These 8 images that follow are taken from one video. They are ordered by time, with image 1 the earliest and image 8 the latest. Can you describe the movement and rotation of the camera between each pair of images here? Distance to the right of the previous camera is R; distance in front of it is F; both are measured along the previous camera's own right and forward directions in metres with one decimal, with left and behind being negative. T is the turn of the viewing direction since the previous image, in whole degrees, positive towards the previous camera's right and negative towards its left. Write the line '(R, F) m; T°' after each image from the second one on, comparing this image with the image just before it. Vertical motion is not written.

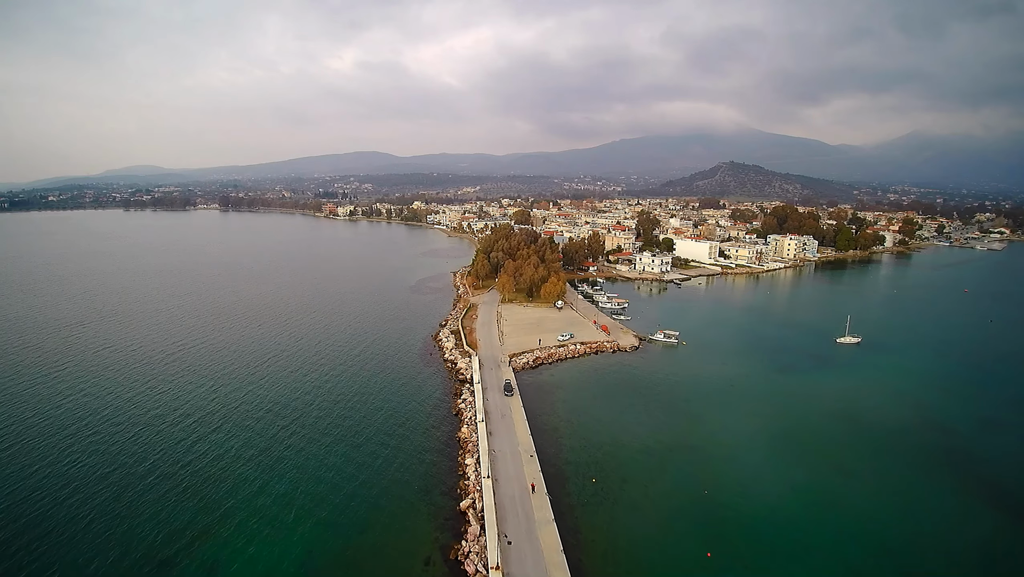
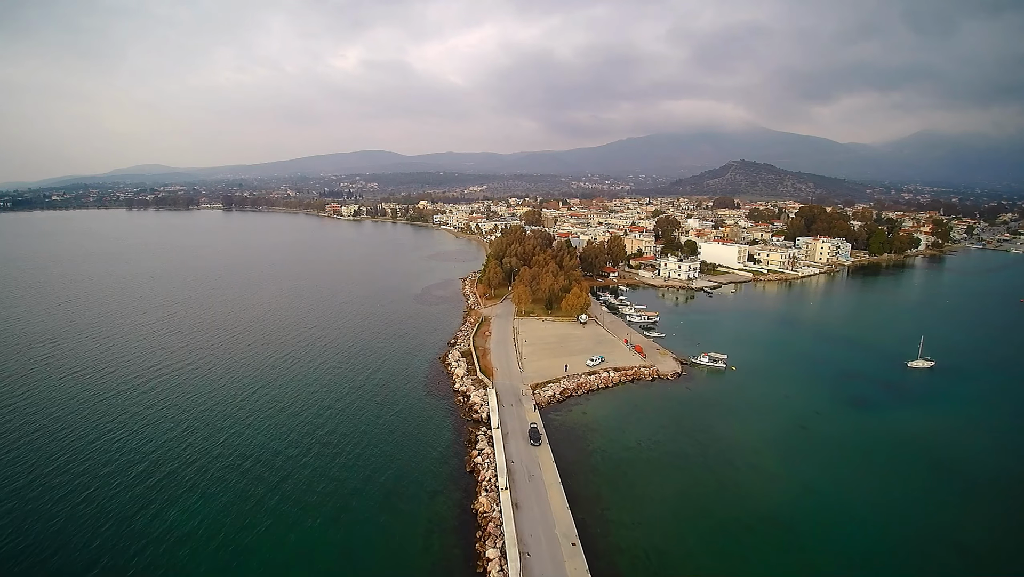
(-0.5, +2.6) m; -1°
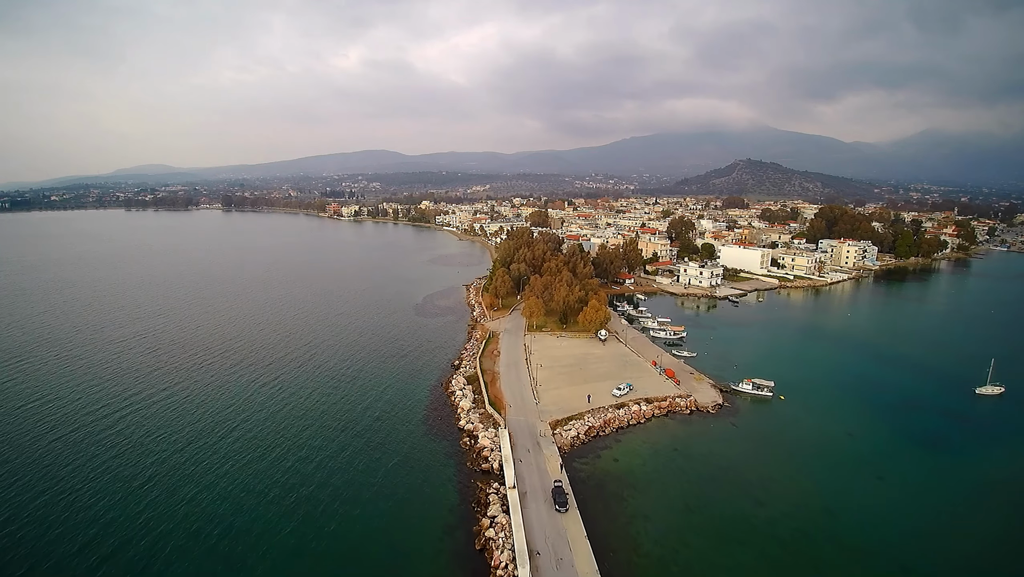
(-0.3, +2.1) m; 0°
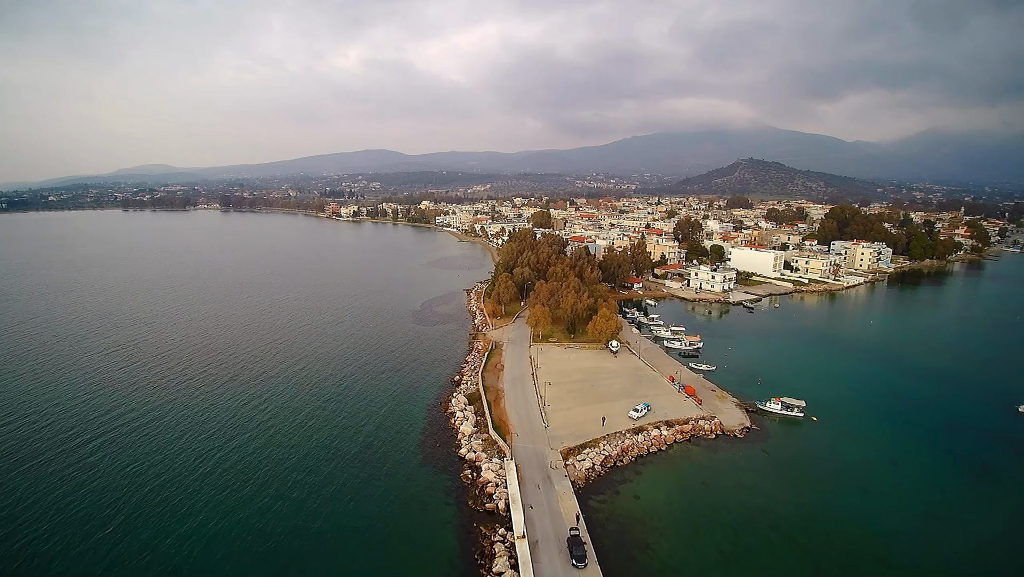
(-0.1, +1.2) m; 0°
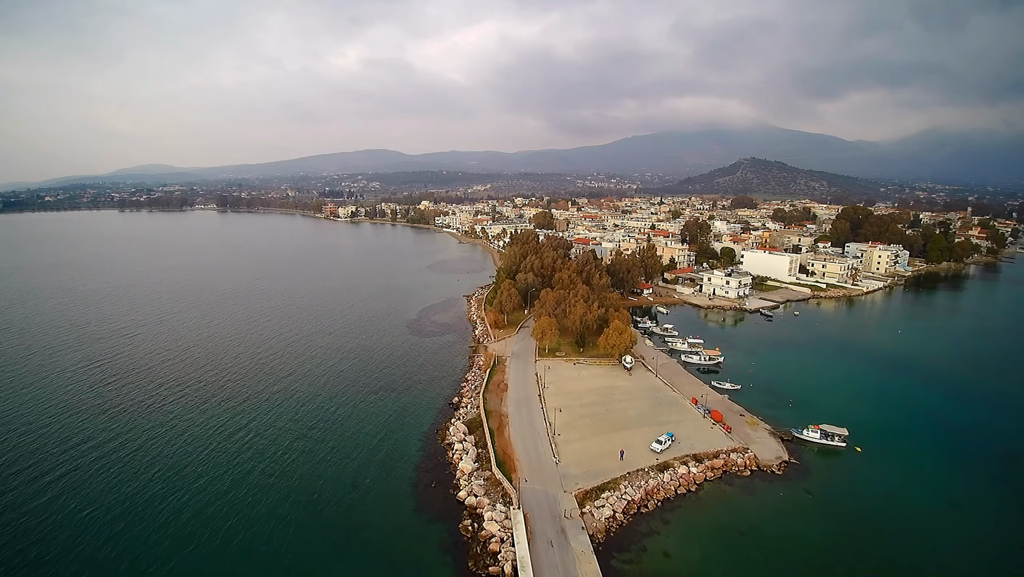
(-0.1, +1.5) m; 0°
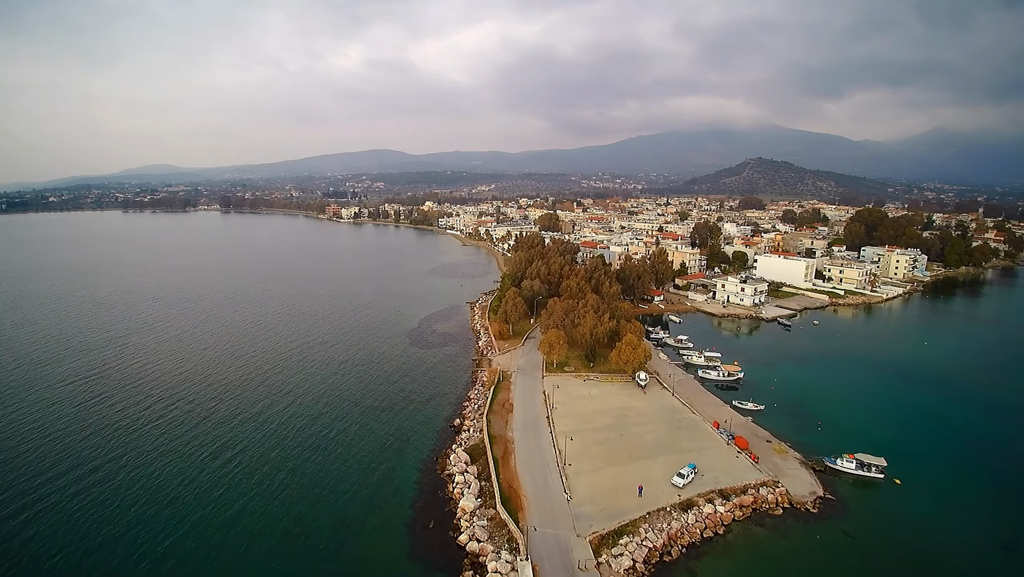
(-0.1, +1.0) m; 0°
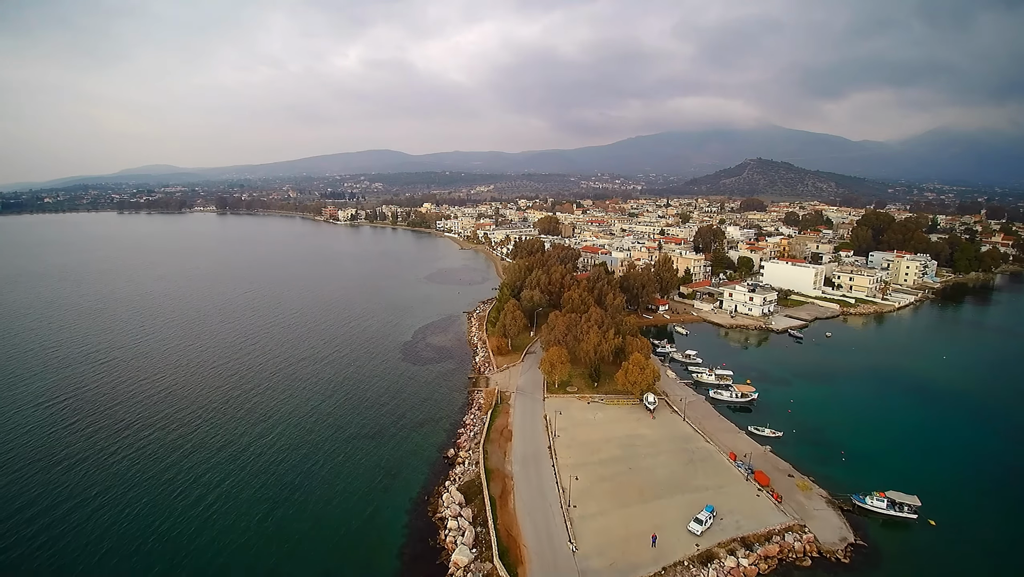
(0.0, +1.0) m; 0°
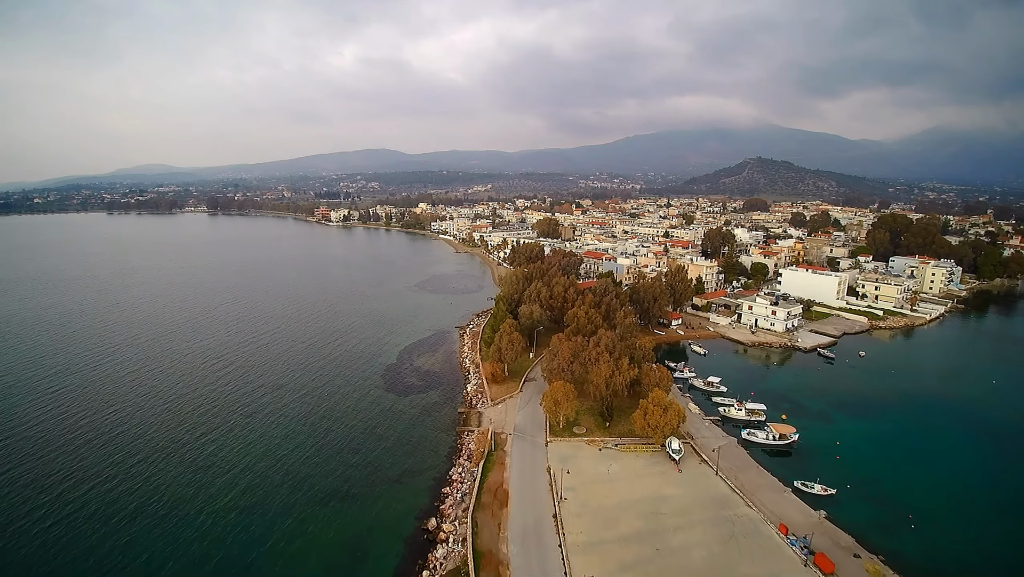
(0.0, +2.2) m; 0°
